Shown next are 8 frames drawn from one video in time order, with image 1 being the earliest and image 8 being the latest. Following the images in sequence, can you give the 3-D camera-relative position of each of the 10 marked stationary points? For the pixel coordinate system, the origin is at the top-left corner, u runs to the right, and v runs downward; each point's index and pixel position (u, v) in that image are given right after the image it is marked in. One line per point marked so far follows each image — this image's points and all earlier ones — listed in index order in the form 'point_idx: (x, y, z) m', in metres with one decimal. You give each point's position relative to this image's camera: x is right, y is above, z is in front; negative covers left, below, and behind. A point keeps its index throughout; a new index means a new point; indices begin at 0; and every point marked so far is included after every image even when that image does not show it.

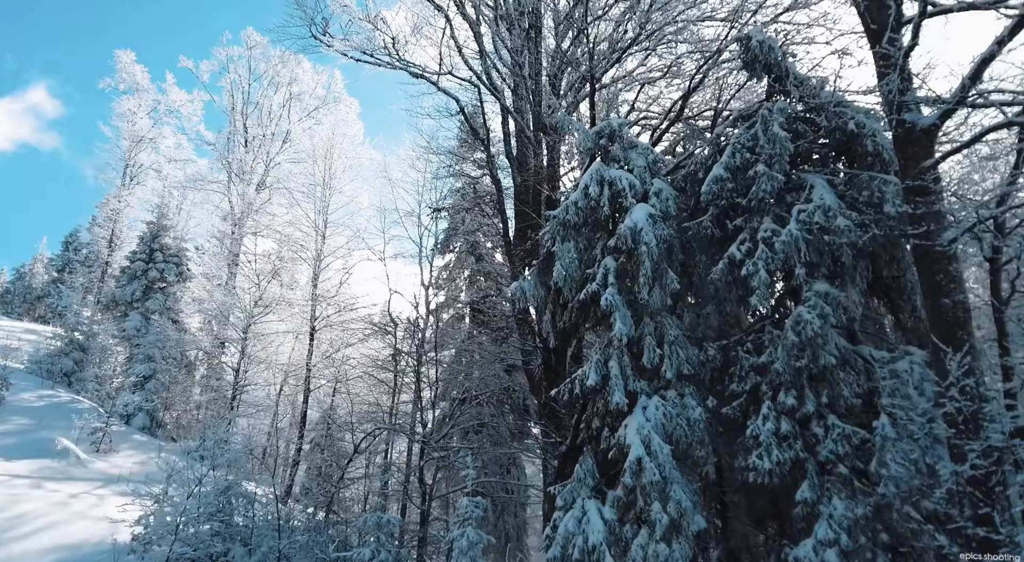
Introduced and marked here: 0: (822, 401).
0: (+3.0, -1.1, +6.1) m
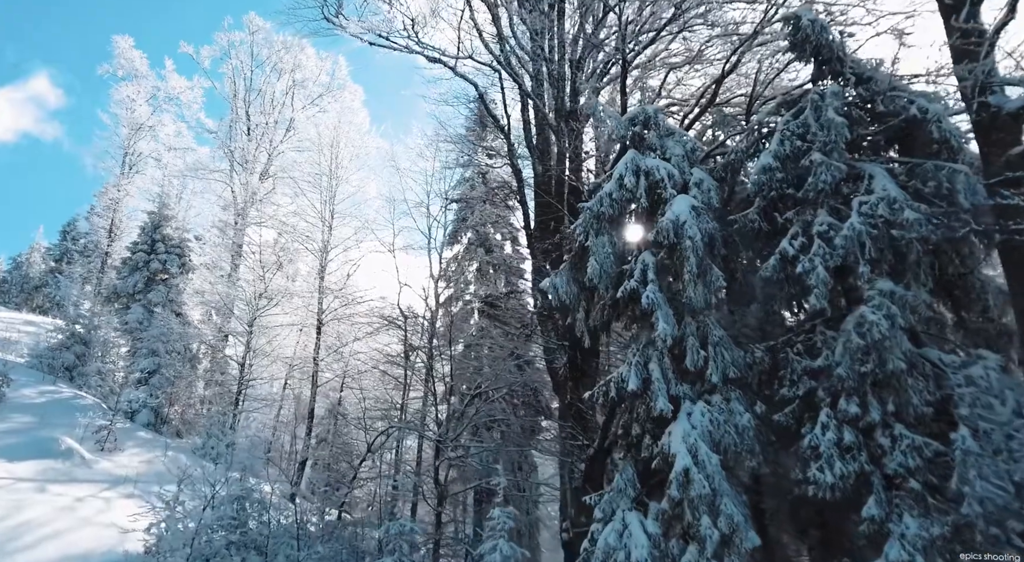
0: (+3.3, -1.1, +5.7) m
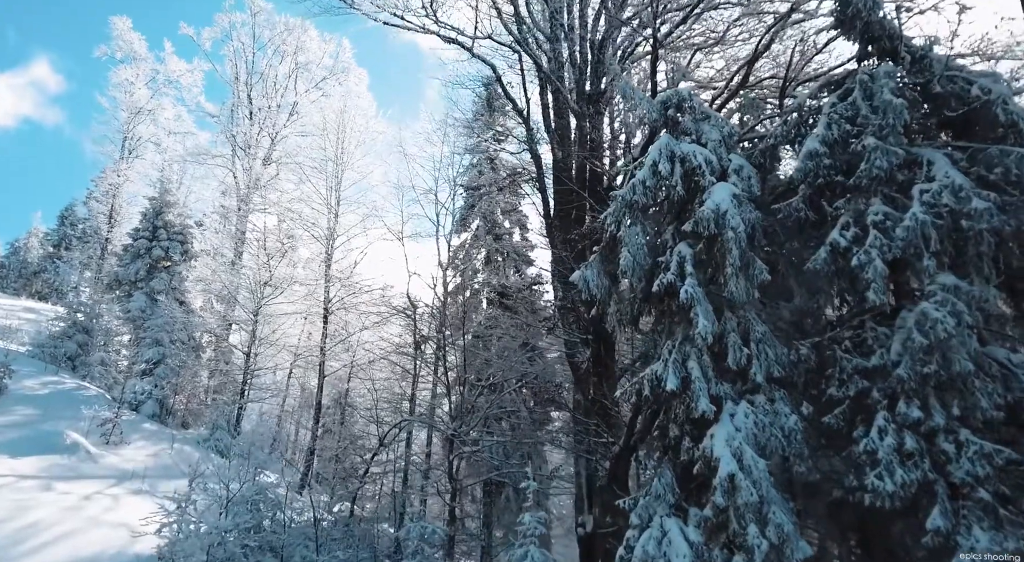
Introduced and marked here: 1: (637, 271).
0: (+3.6, -1.1, +5.3) m
1: (+1.4, +0.1, +7.2) m
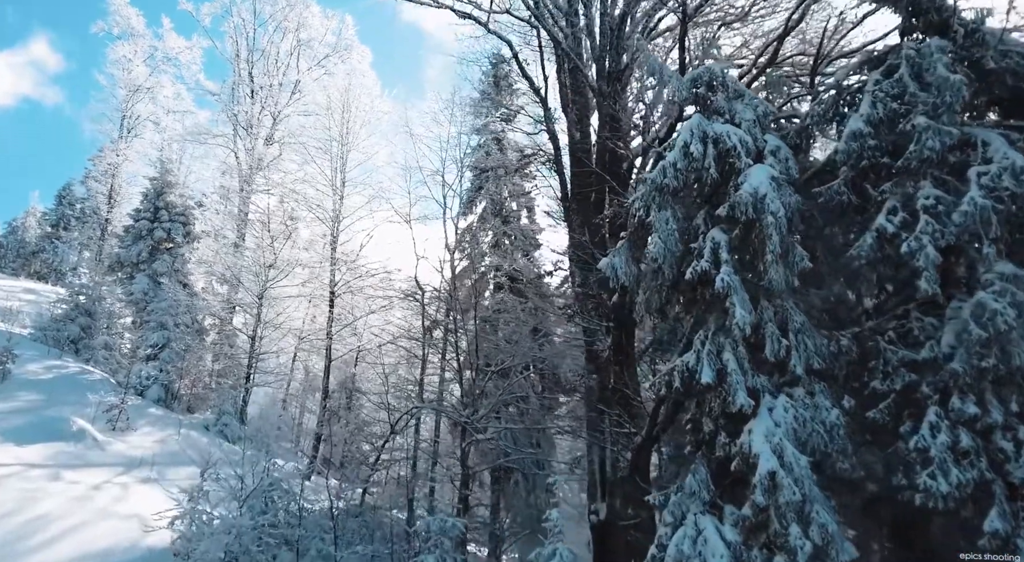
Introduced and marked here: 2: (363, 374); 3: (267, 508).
0: (+3.9, -1.0, +5.1) m
1: (+1.7, +0.2, +6.9) m
2: (-4.2, -2.6, +18.3) m
3: (-3.2, -3.0, +8.4) m
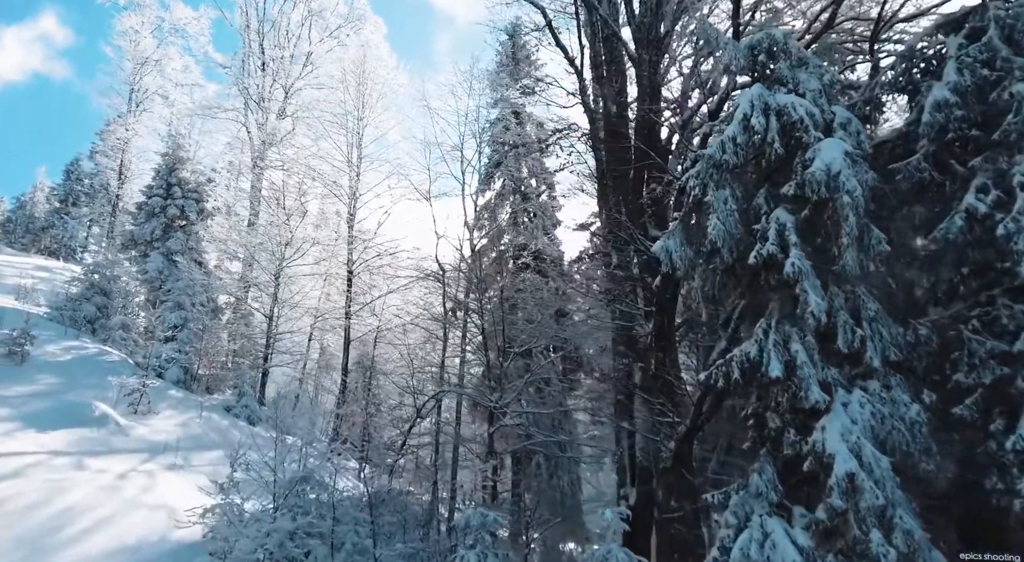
0: (+4.4, -0.9, +4.6) m
1: (+2.2, +0.4, +6.5) m
2: (-3.6, -2.0, +18.0) m
3: (-2.7, -2.7, +8.1) m
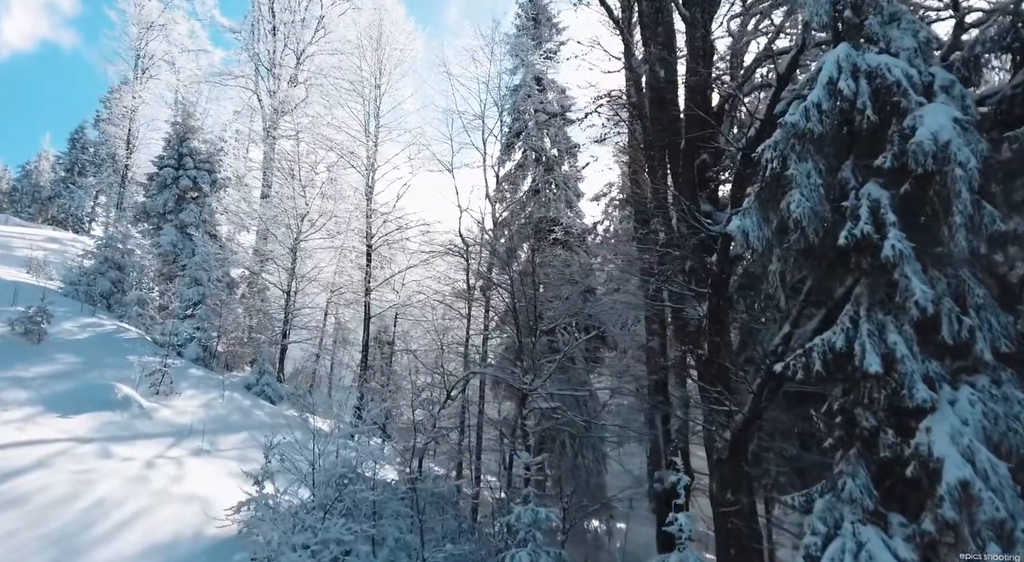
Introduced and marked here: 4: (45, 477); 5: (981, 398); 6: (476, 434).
0: (+4.9, -0.8, +4.1) m
1: (+2.7, +0.6, +5.9) m
2: (-2.9, -1.3, +17.6) m
3: (-2.1, -2.5, +7.7) m
4: (-5.1, -2.1, +7.0) m
5: (+3.6, -0.9, +4.9) m
6: (-0.7, -3.0, +12.8) m
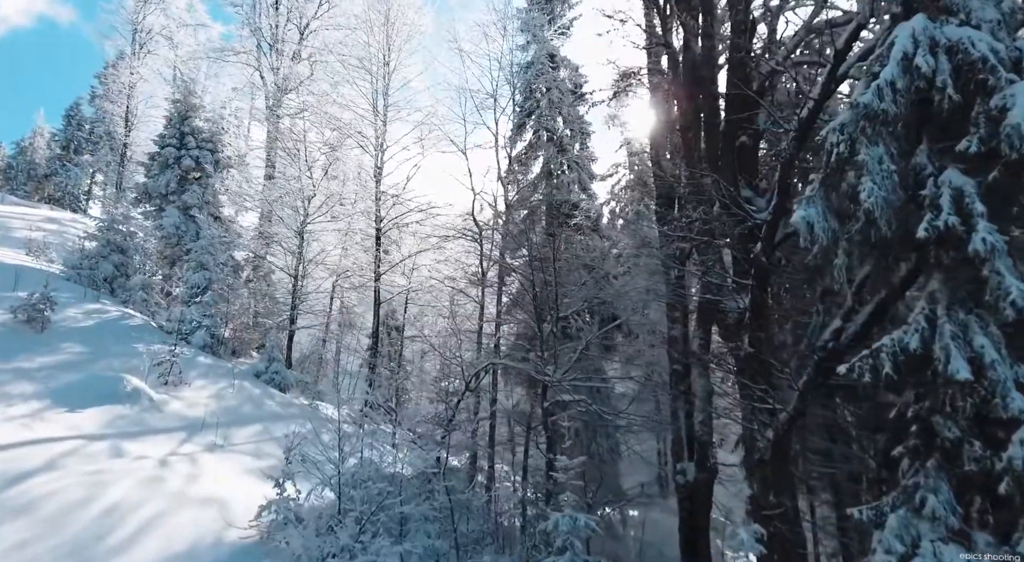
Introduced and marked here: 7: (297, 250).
0: (+5.3, -0.9, +3.6) m
1: (+3.1, +0.6, +5.4) m
2: (-2.6, -0.9, +17.2) m
3: (-1.7, -2.4, +7.3) m
4: (-4.7, -2.0, +6.6) m
5: (+4.0, -0.9, +4.5) m
6: (-0.3, -2.7, +12.4) m
7: (-5.6, +0.8, +17.1) m
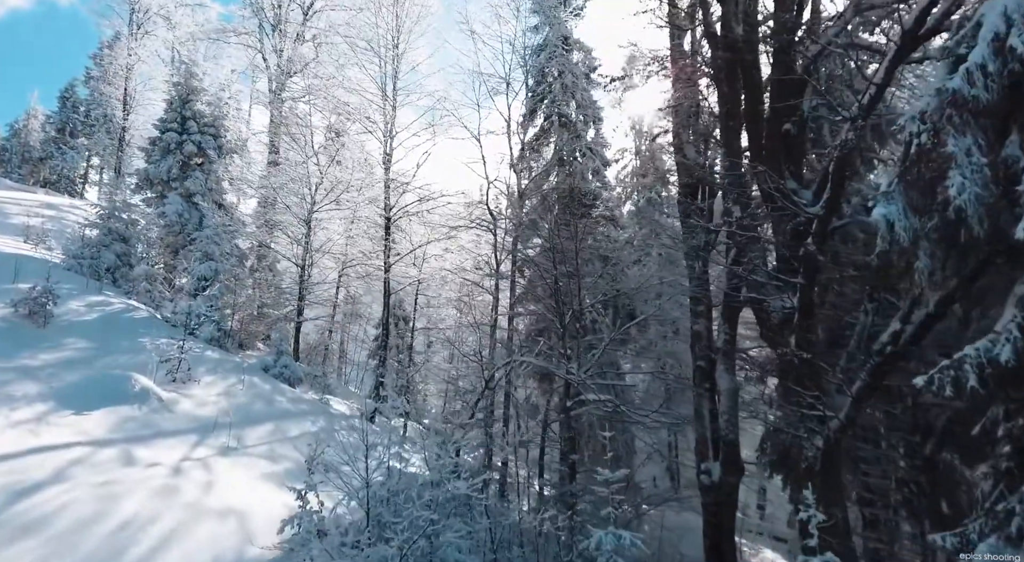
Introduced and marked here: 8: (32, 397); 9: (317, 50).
0: (+5.7, -0.9, +3.2) m
1: (+3.5, +0.6, +4.9) m
2: (-2.2, -0.7, +16.7) m
3: (-1.3, -2.4, +6.9) m
4: (-4.3, -2.0, +6.2) m
5: (+4.4, -0.9, +4.0) m
6: (+0.1, -2.6, +12.0) m
7: (-5.3, +1.0, +16.6) m
8: (-5.9, -1.4, +8.0) m
9: (-5.8, +6.9, +19.4) m
